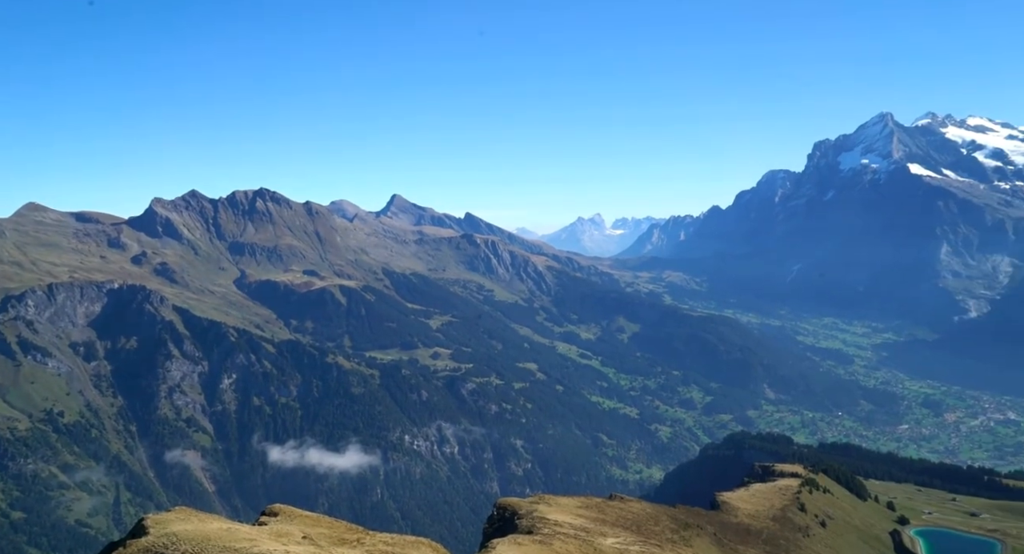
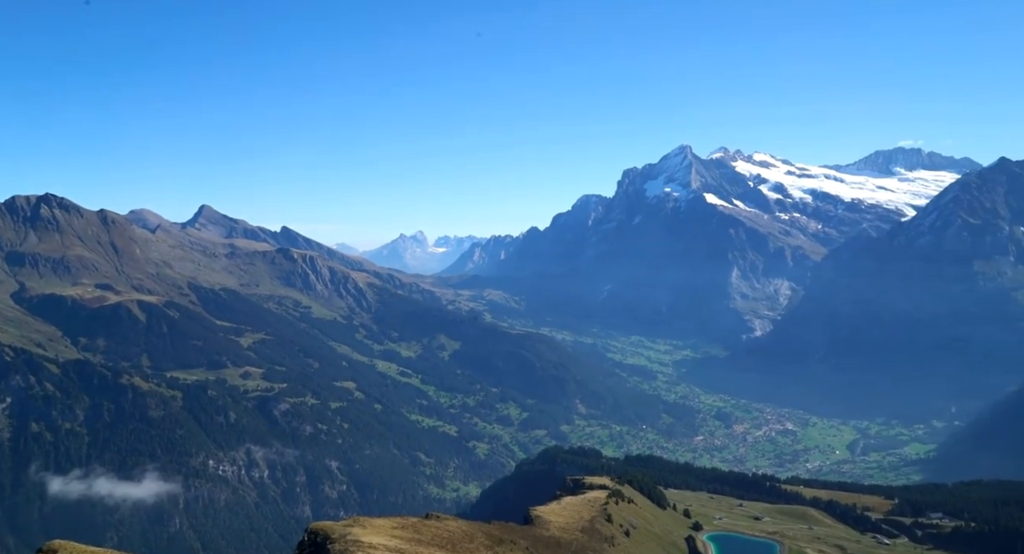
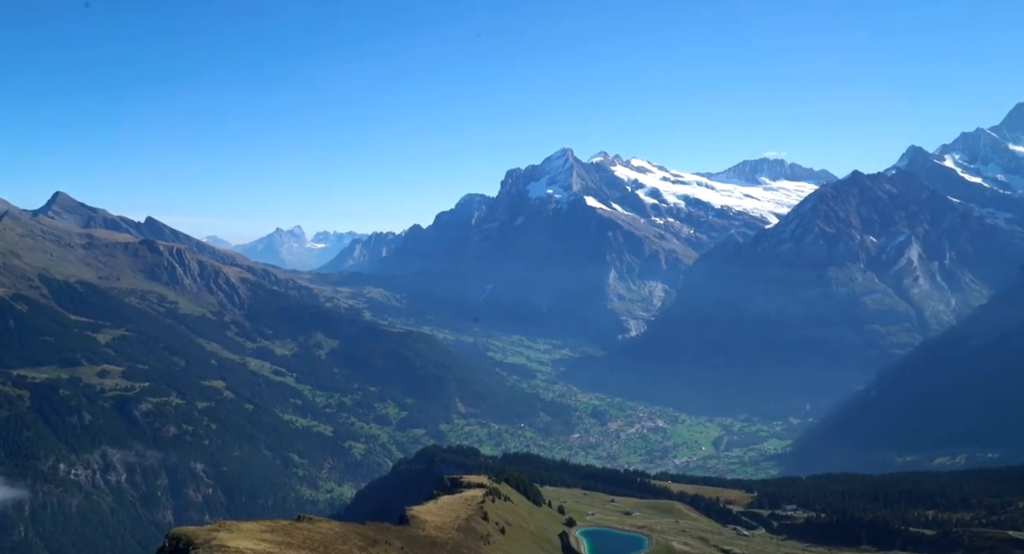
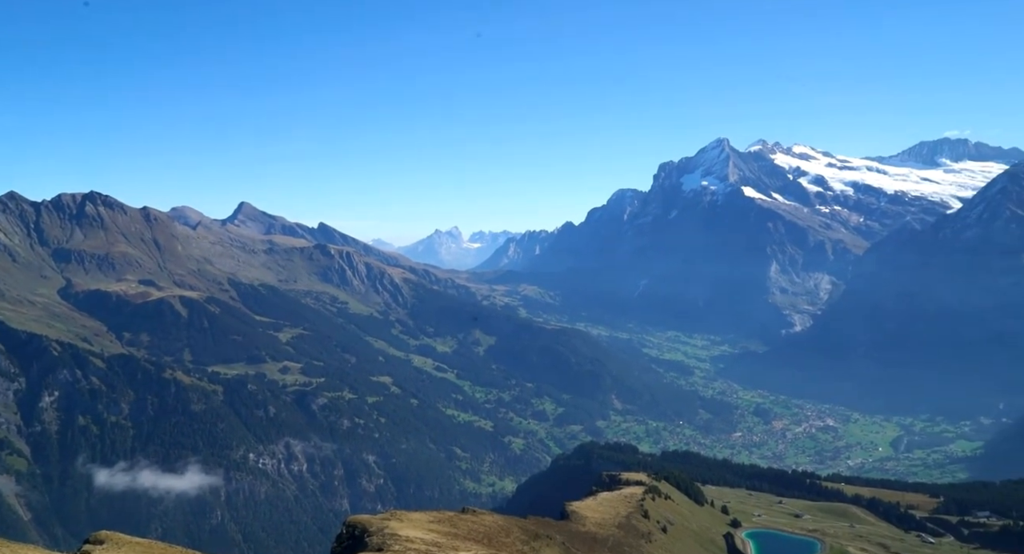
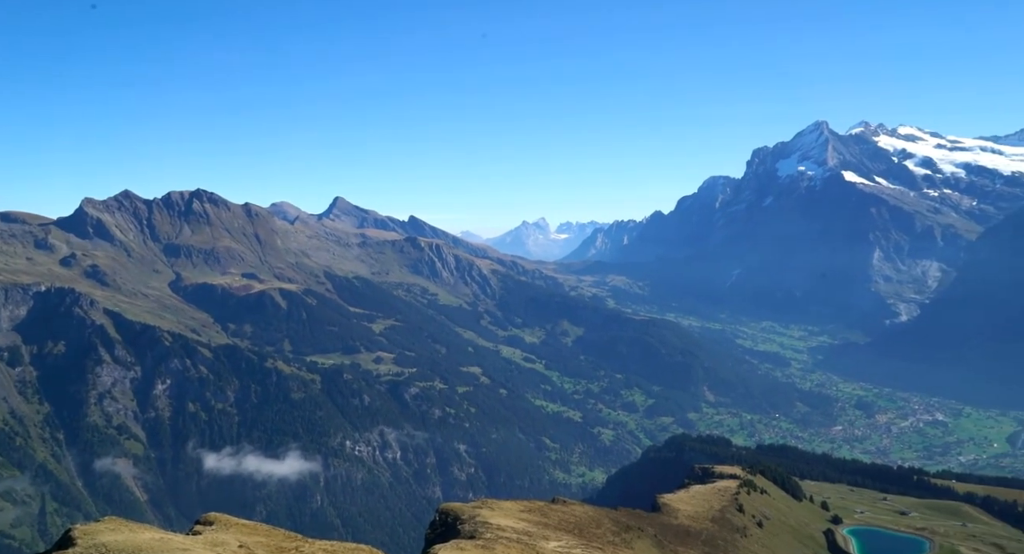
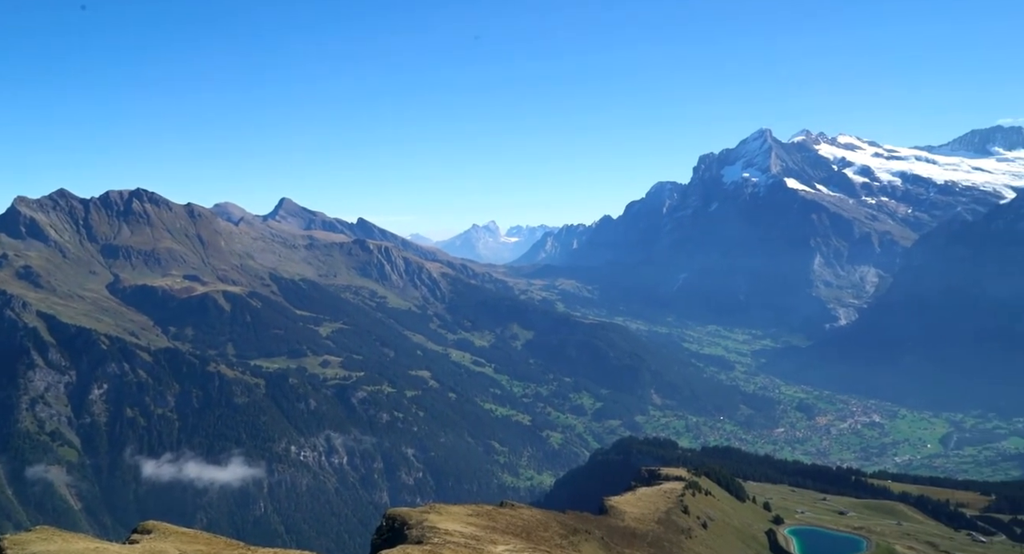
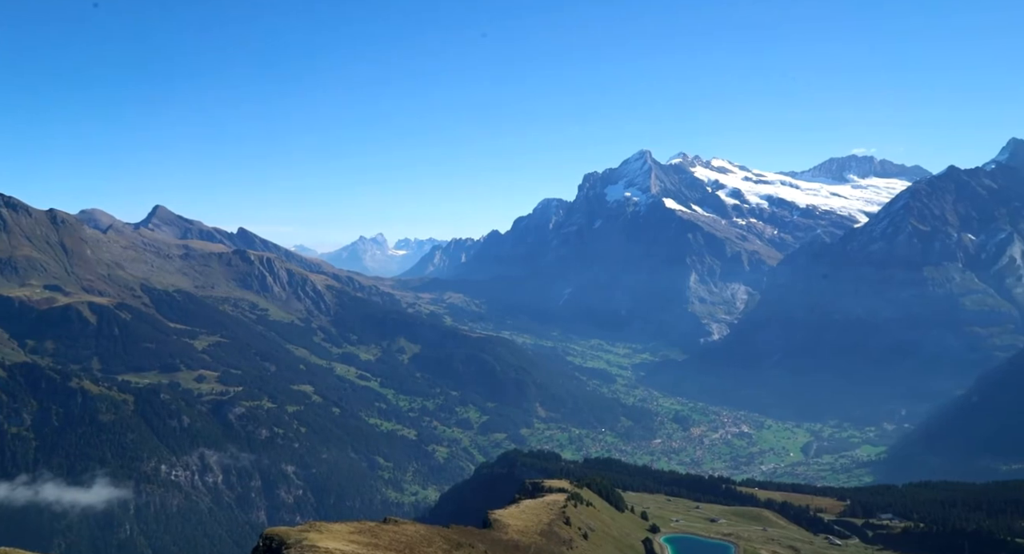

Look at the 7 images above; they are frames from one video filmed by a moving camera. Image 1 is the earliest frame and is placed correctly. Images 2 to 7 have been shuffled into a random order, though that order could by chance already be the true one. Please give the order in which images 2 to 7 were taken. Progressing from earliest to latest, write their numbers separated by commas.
5, 6, 4, 2, 7, 3
